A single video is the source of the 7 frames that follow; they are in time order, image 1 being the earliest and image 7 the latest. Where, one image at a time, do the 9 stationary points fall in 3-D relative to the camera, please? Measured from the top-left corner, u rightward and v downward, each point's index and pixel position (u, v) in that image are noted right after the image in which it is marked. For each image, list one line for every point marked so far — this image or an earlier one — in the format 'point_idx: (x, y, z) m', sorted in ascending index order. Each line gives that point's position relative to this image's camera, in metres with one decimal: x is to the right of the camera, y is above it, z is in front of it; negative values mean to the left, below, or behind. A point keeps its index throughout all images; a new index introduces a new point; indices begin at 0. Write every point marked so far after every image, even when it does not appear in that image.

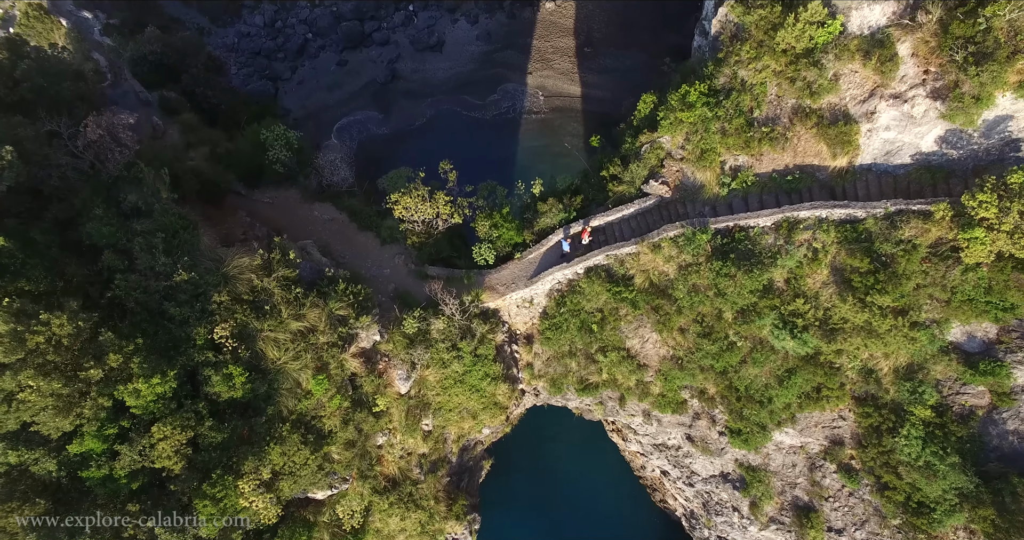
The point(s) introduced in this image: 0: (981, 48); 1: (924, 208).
0: (+14.1, +6.4, +17.7) m
1: (+14.2, +2.1, +20.1) m
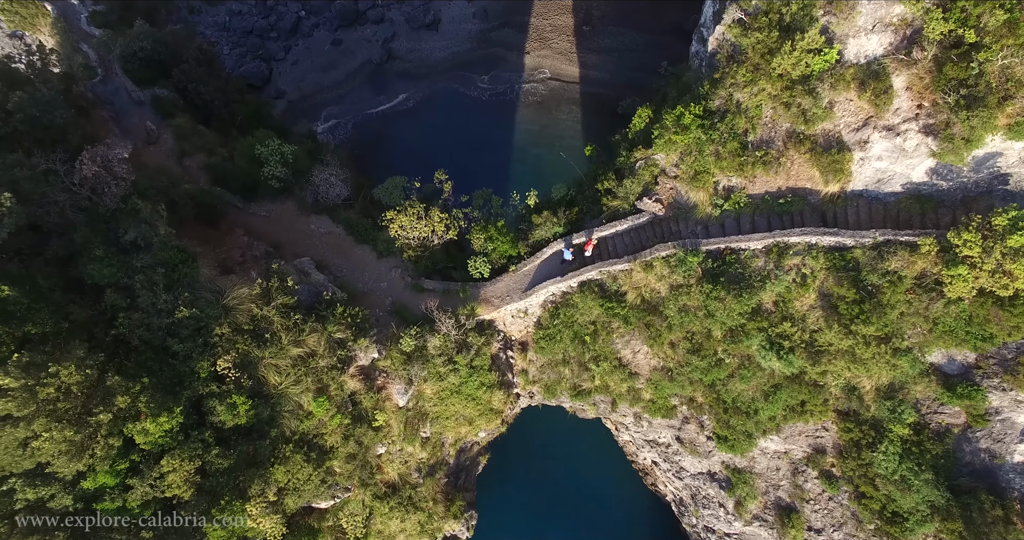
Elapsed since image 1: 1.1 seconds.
0: (+13.9, +5.2, +17.7) m
1: (+13.9, +1.0, +20.4) m
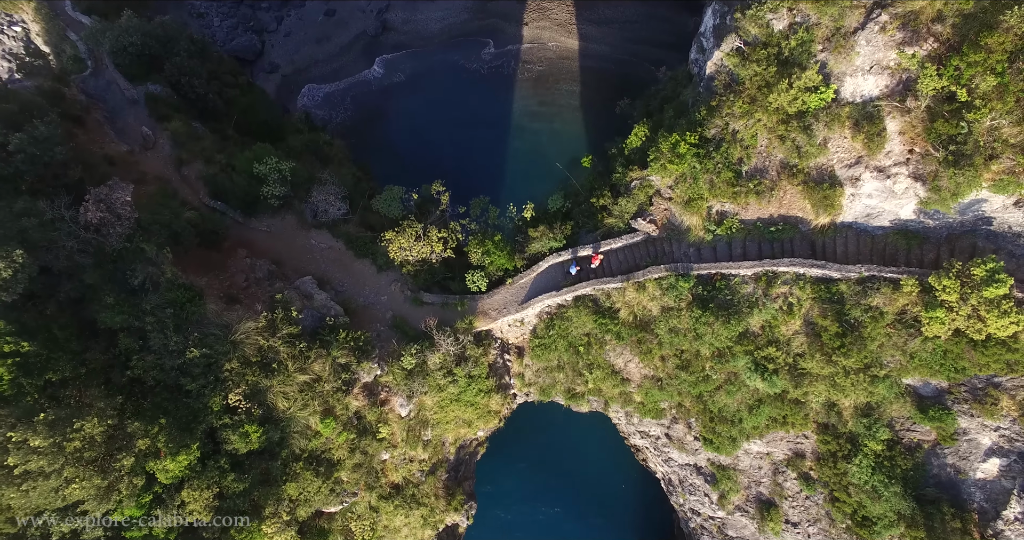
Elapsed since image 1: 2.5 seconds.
0: (+13.8, +3.6, +18.0) m
1: (+13.8, -0.3, +21.1) m
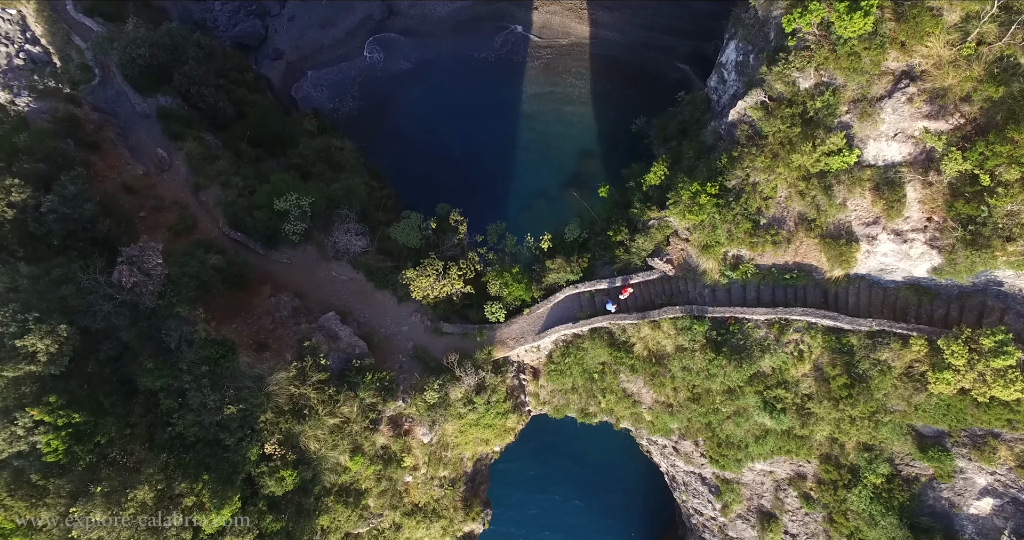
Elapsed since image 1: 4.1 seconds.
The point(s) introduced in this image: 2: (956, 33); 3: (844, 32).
0: (+14.6, +1.3, +18.4) m
1: (+14.6, -2.3, +21.8) m
2: (+13.4, +7.1, +17.7) m
3: (+10.7, +7.5, +18.6) m
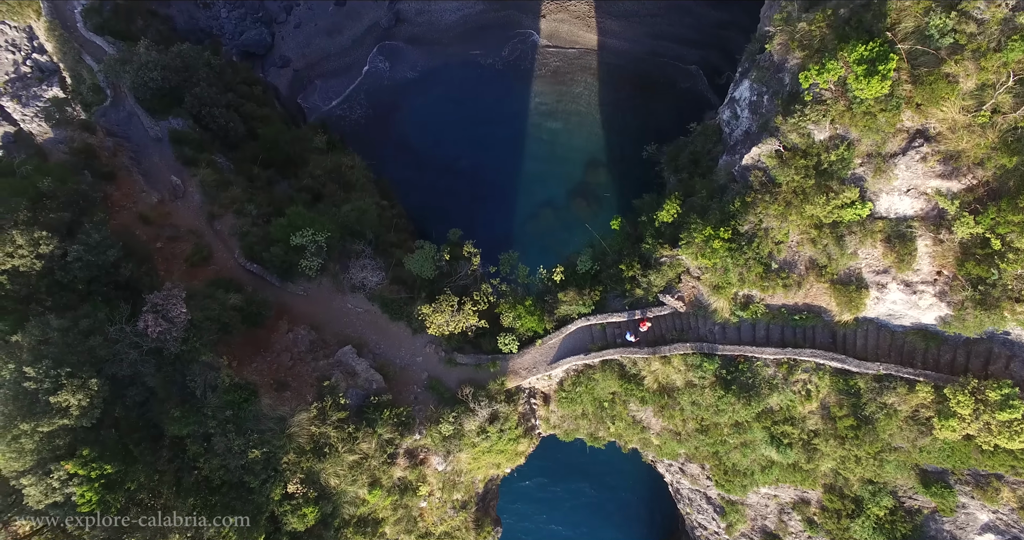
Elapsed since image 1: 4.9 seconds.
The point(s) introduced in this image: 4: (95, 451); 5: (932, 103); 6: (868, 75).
0: (+15.3, -0.6, +18.8) m
1: (+15.2, -4.1, +22.3) m
2: (+14.0, +5.2, +17.9) m
3: (+11.3, +5.7, +18.9) m
4: (-13.6, -5.9, +19.1) m
5: (+13.1, +5.2, +18.2) m
6: (+11.3, +6.1, +18.5) m
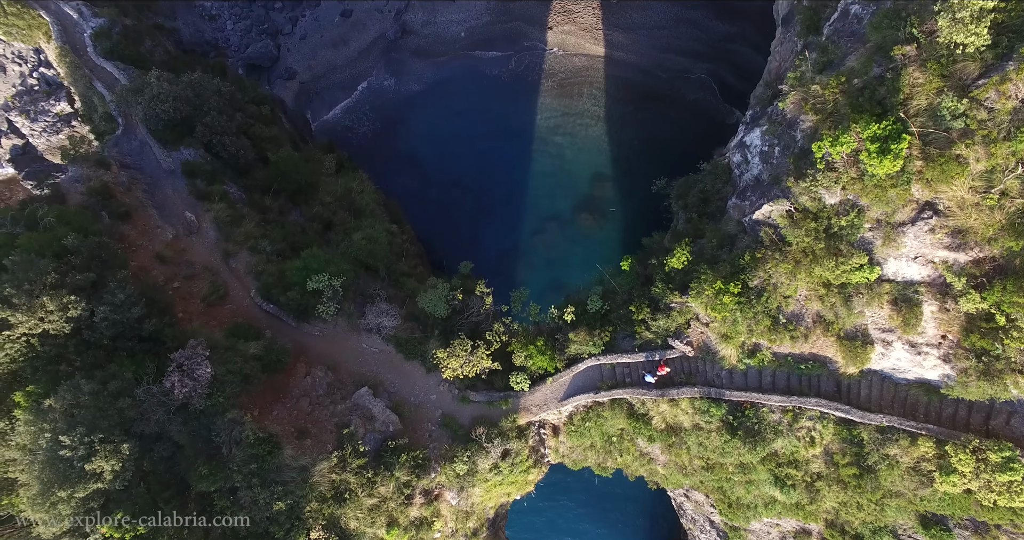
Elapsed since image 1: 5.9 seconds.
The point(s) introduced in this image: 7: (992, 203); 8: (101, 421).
0: (+15.9, -3.0, +19.4) m
1: (+15.8, -6.3, +23.0) m
2: (+14.6, +2.8, +18.3) m
3: (+11.9, +3.3, +19.2) m
4: (-13.0, -8.1, +19.8) m
5: (+13.7, +2.8, +18.6) m
6: (+11.9, +3.8, +18.9) m
7: (+15.0, +2.1, +18.3) m
8: (-14.0, -5.1, +19.9) m
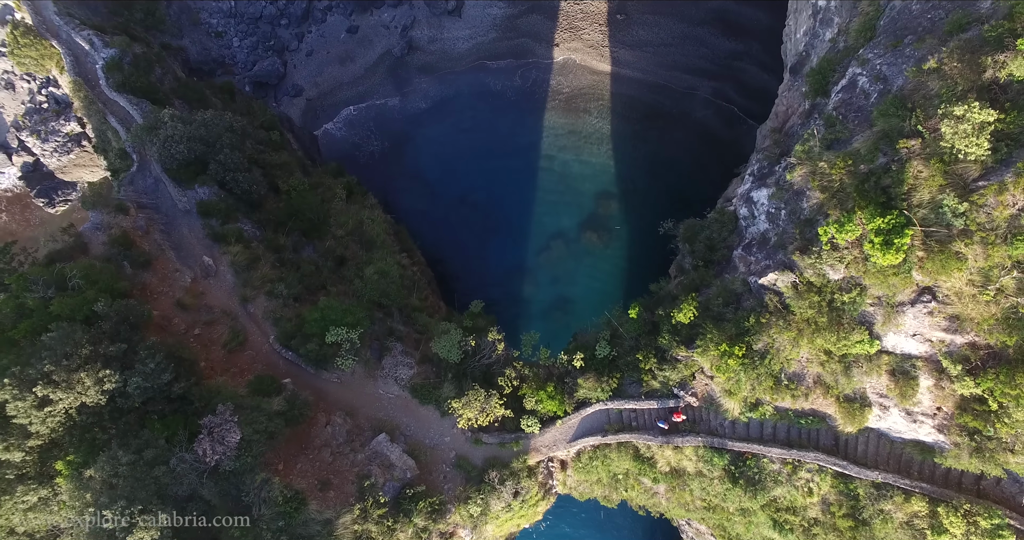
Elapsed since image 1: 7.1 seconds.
0: (+16.4, -5.8, +20.5) m
1: (+16.4, -9.0, +24.3) m
2: (+15.2, -0.1, +19.2) m
3: (+12.5, +0.4, +20.1) m
4: (-12.5, -10.9, +21.1) m
5: (+14.3, -0.1, +19.4) m
6: (+12.5, +0.9, +19.7) m
7: (+15.6, -0.8, +19.2) m
8: (-13.4, -7.9, +21.0) m
